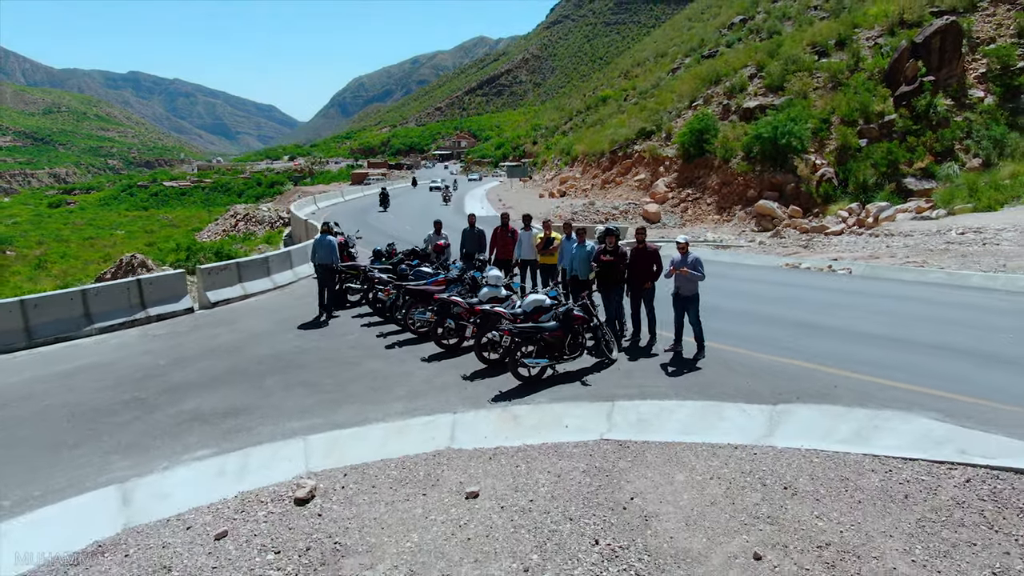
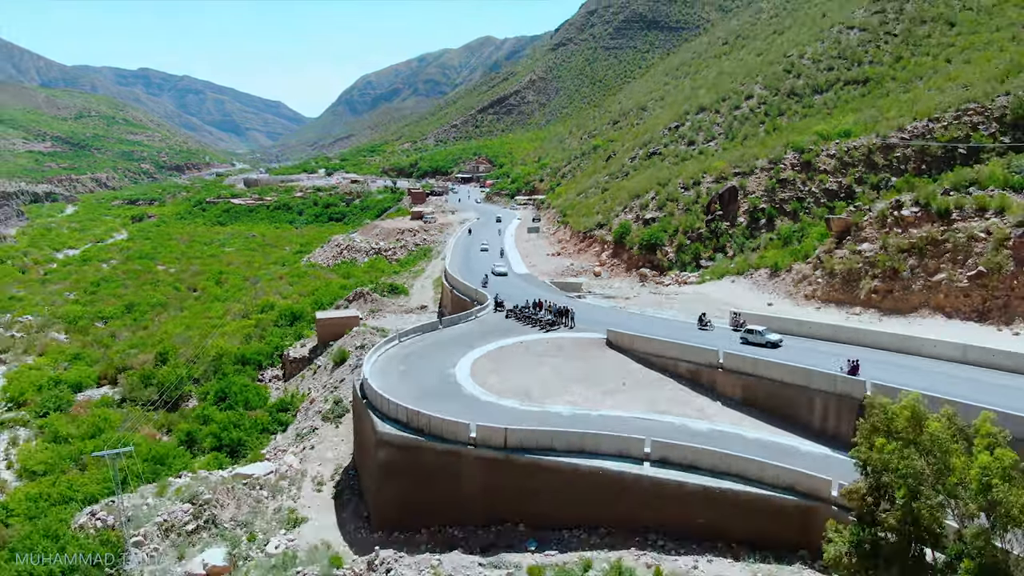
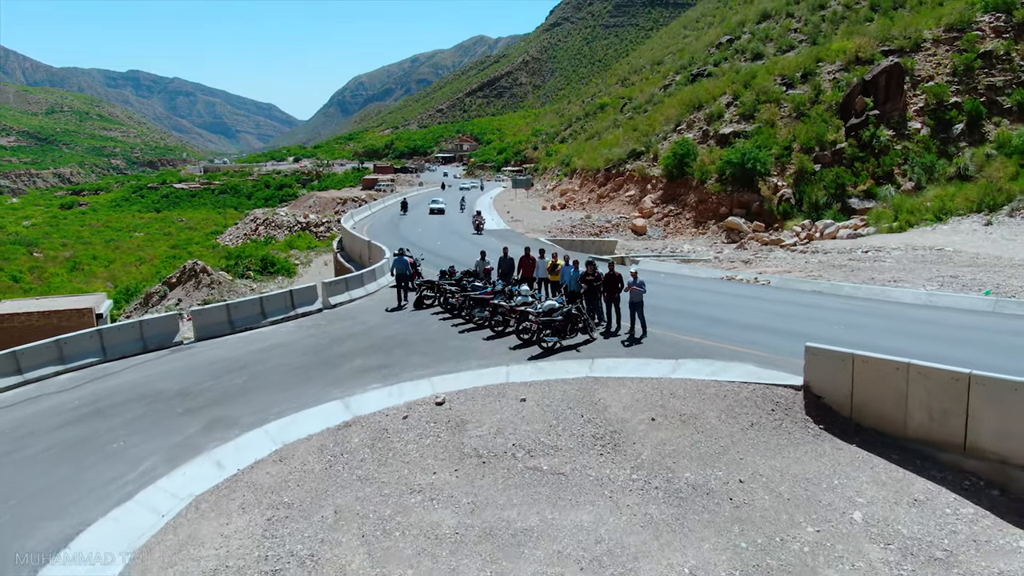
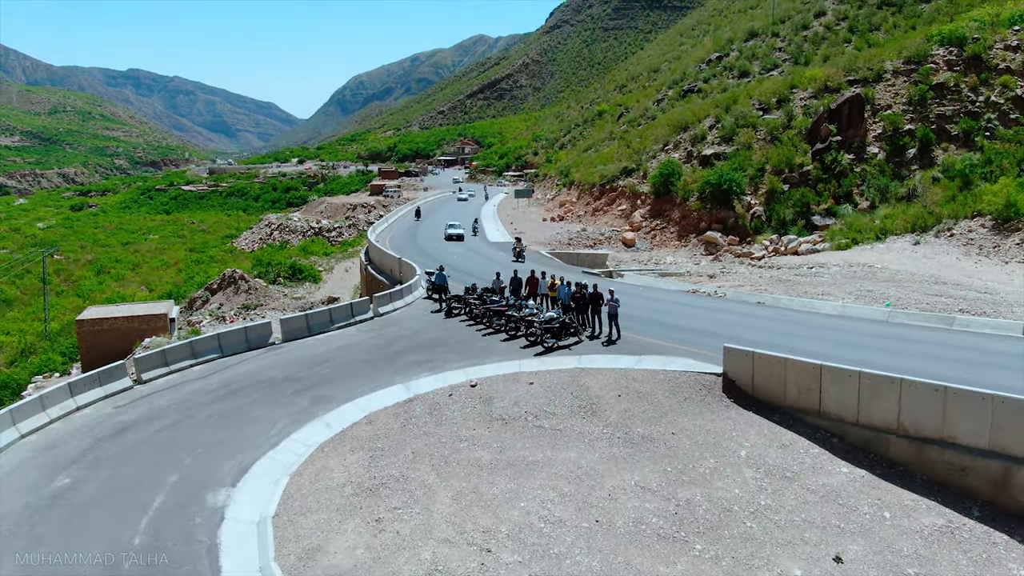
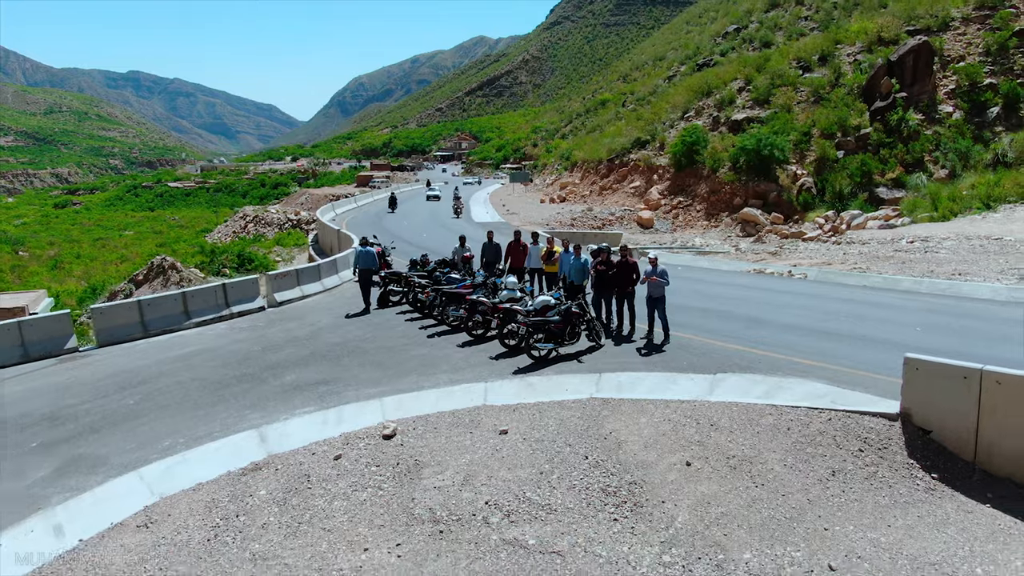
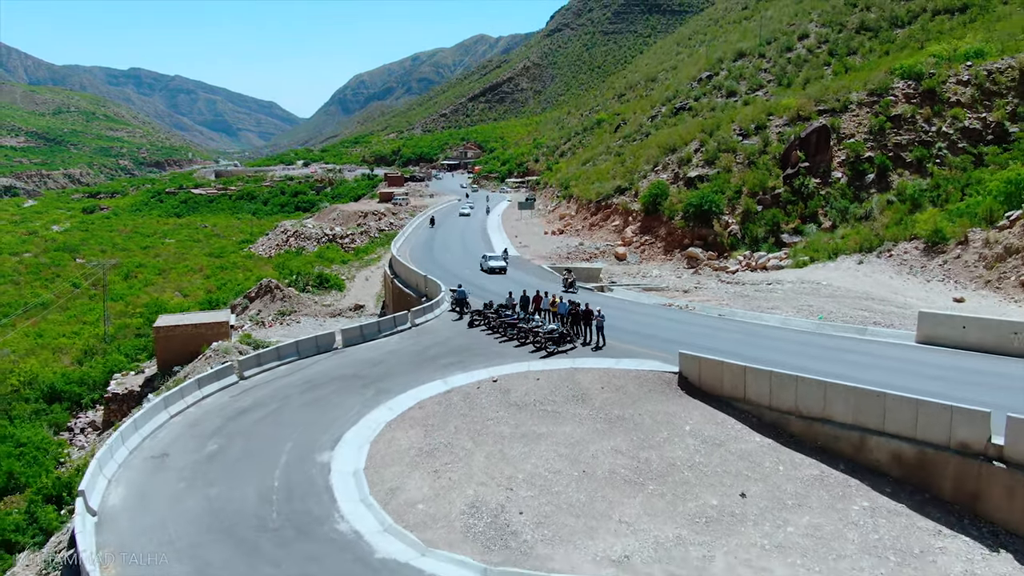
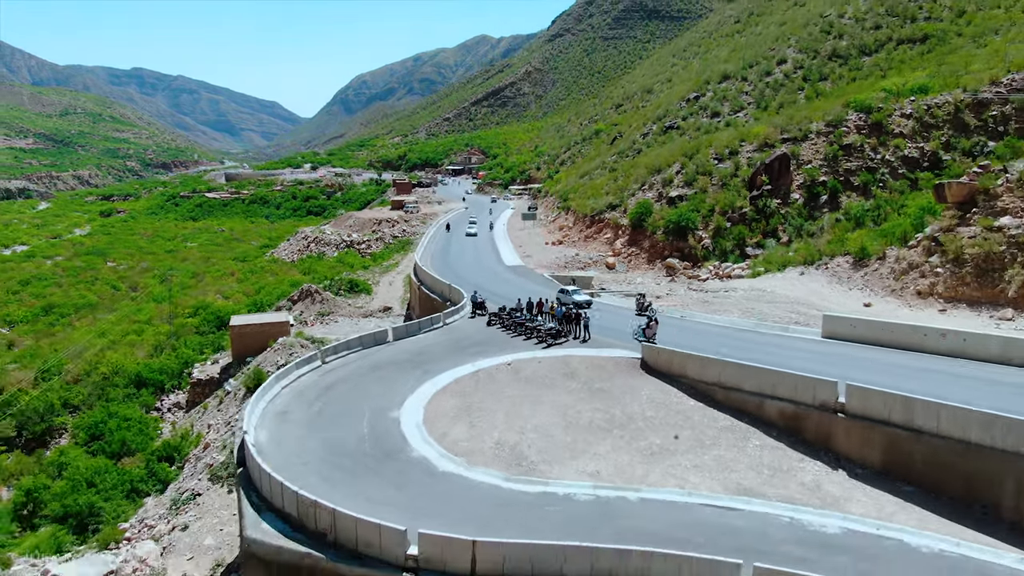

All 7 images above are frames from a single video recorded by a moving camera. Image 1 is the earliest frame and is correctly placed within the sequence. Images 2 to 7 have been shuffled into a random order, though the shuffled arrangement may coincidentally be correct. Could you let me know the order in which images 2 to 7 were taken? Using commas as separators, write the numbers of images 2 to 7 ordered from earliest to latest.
5, 3, 4, 6, 7, 2
